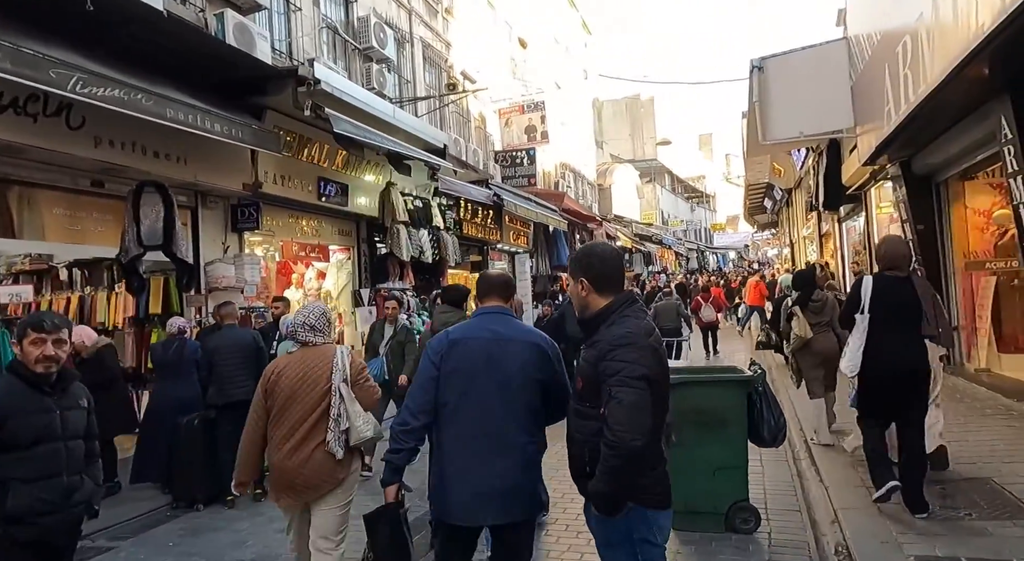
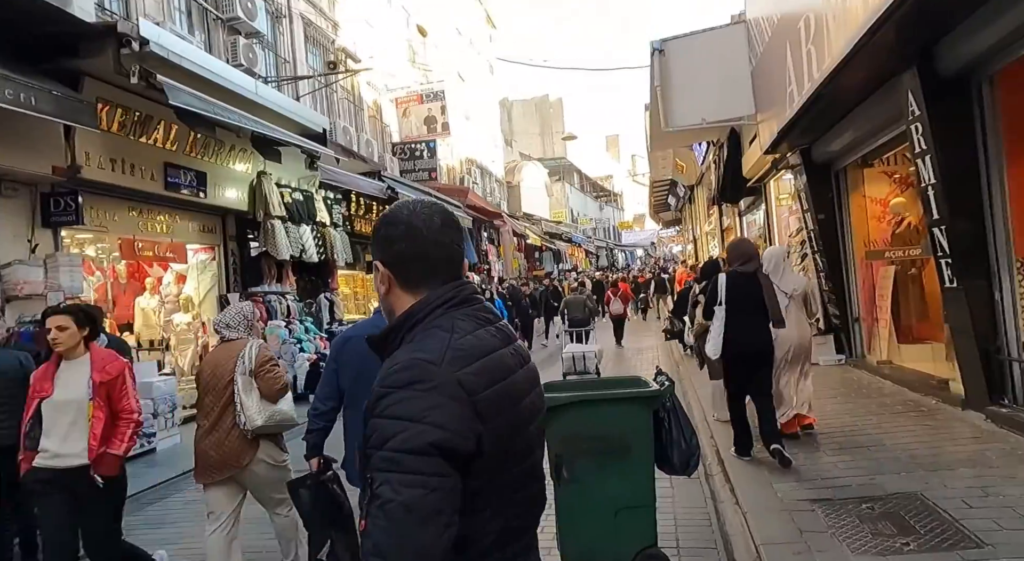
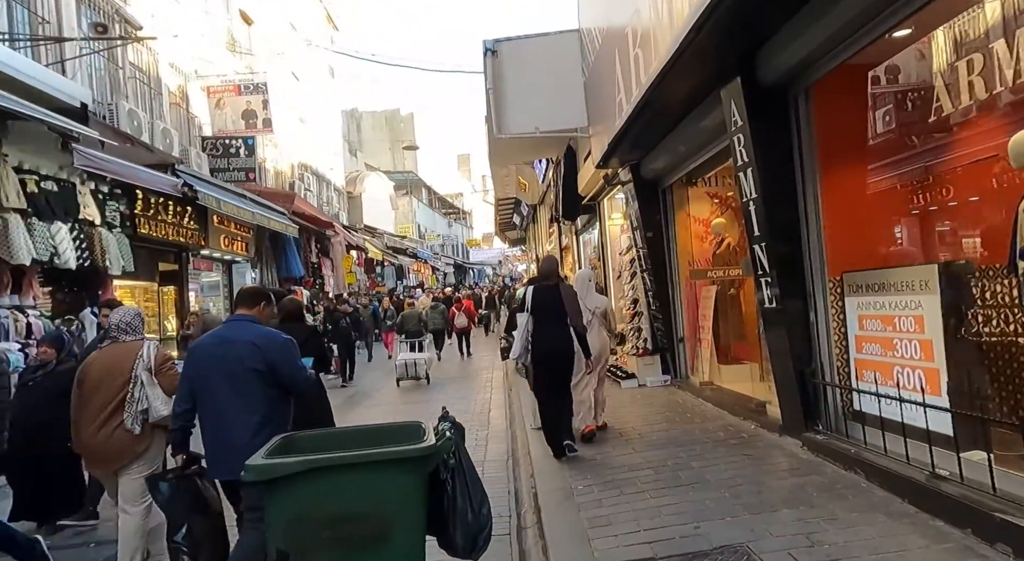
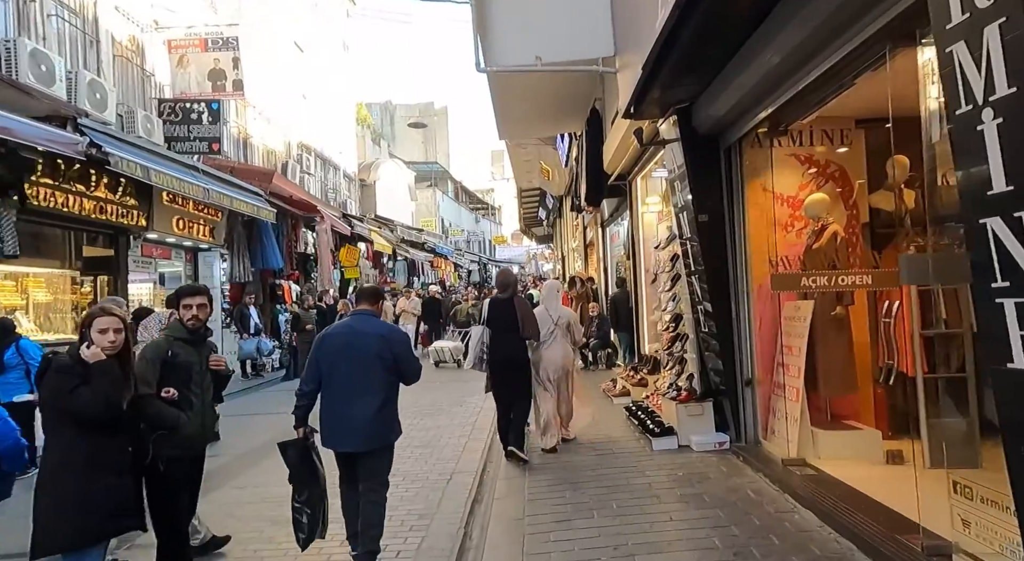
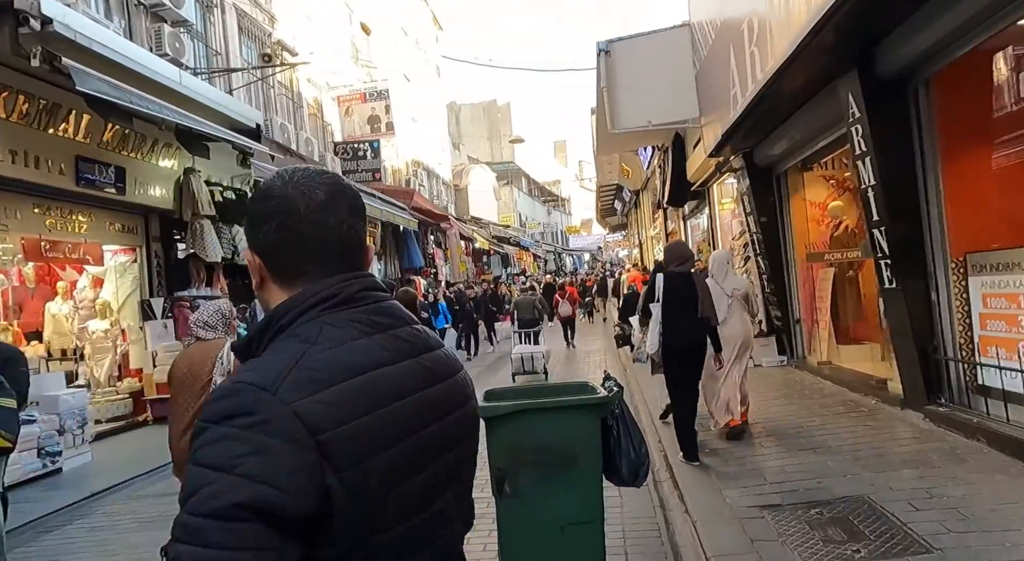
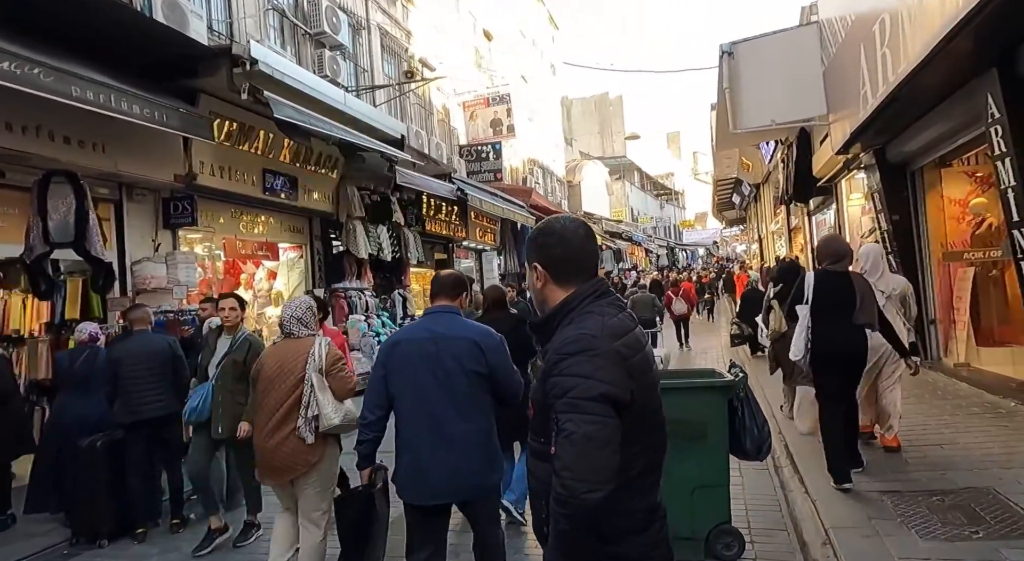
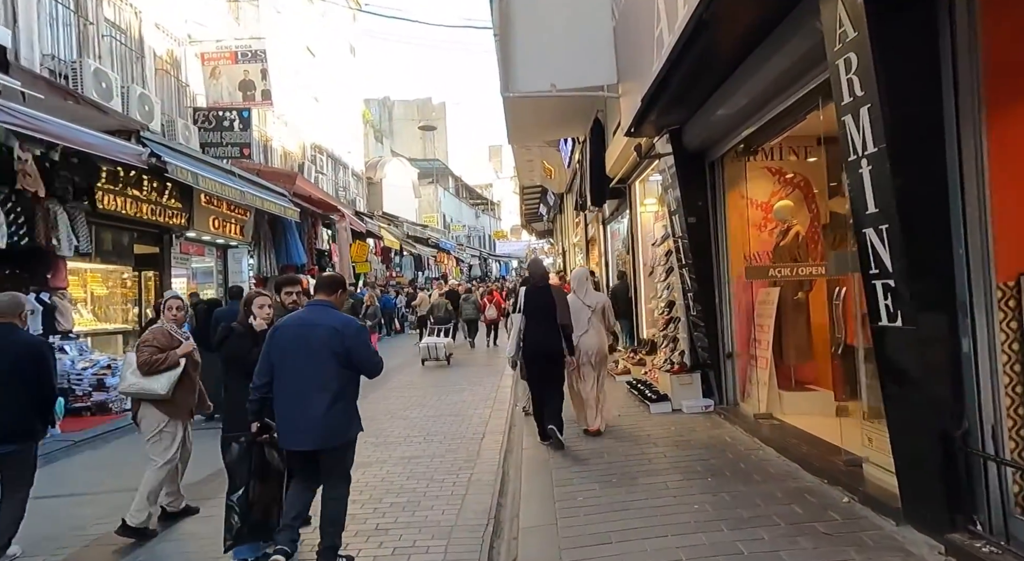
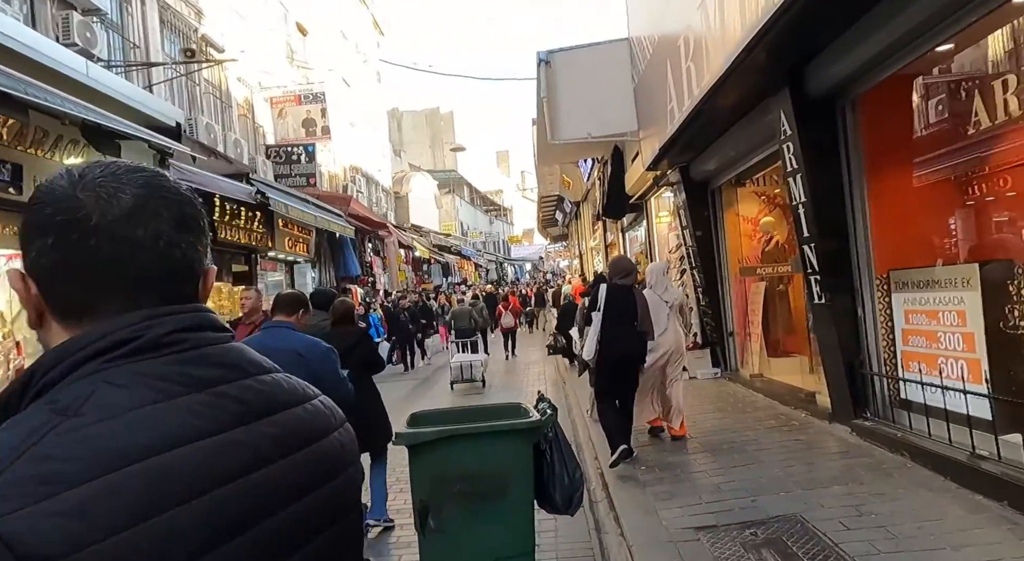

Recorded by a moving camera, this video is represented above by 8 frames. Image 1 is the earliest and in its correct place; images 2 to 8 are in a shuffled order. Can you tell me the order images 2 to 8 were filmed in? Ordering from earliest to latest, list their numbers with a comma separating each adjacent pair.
6, 2, 5, 8, 3, 7, 4
